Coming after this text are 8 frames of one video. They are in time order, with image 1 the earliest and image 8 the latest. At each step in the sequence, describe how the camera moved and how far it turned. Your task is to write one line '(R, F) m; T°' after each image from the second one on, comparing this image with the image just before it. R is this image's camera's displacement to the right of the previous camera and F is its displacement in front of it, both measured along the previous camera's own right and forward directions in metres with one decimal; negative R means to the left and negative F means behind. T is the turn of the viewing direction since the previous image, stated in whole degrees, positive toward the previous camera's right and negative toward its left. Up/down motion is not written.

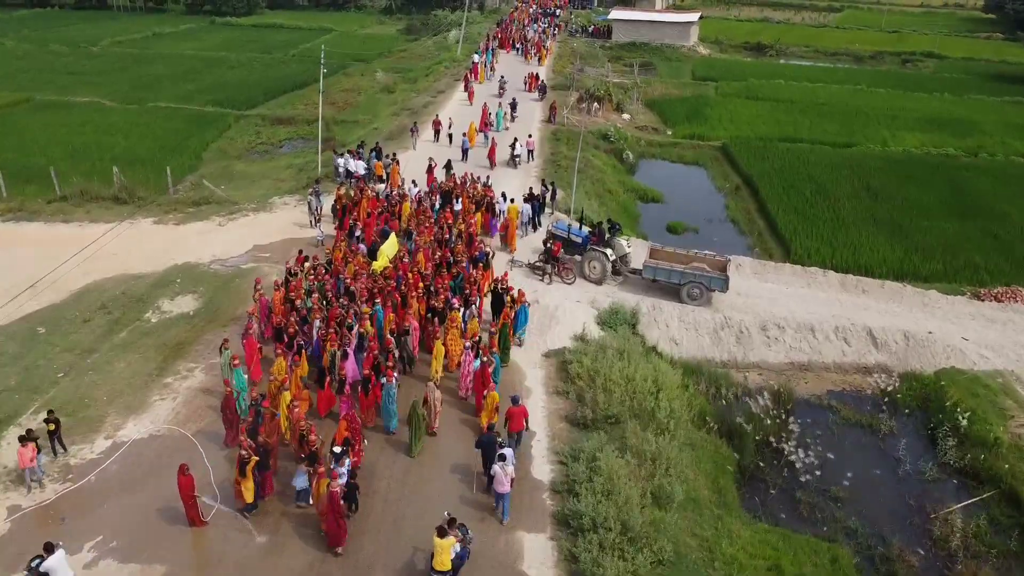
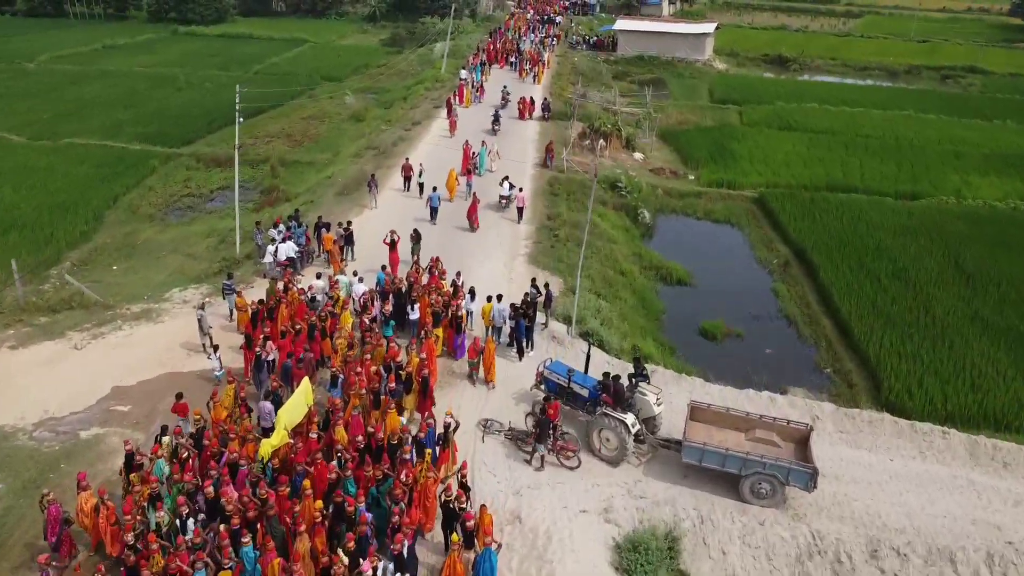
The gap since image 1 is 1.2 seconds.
(+0.4, +5.8) m; 0°
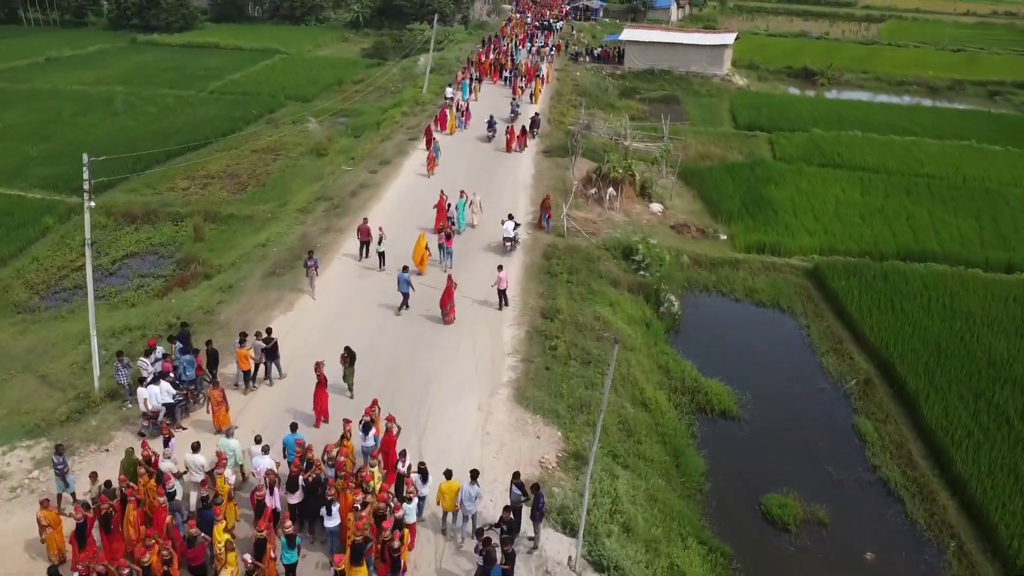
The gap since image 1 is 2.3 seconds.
(+0.4, +5.4) m; 0°
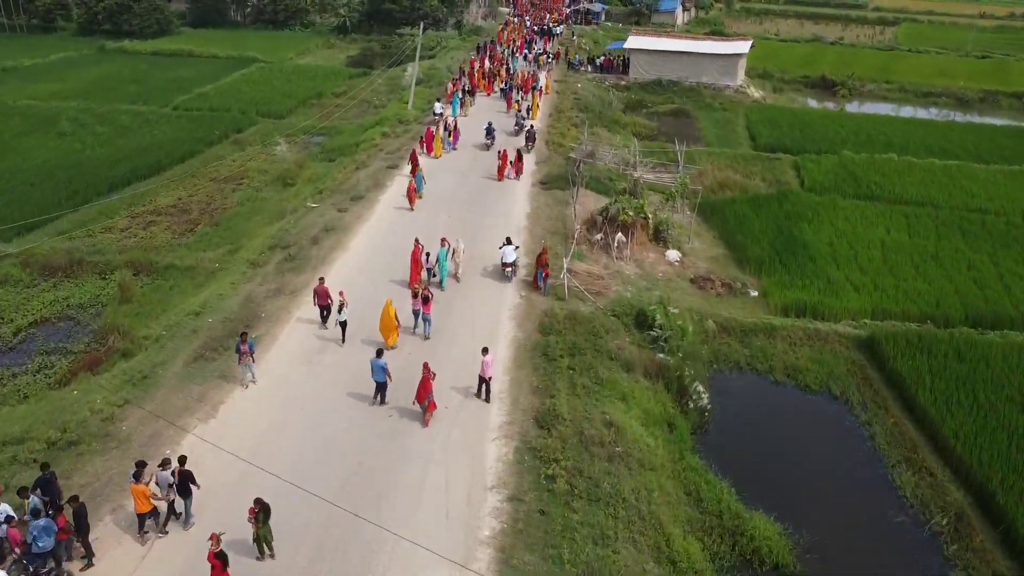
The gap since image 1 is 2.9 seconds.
(+0.2, +3.4) m; 0°
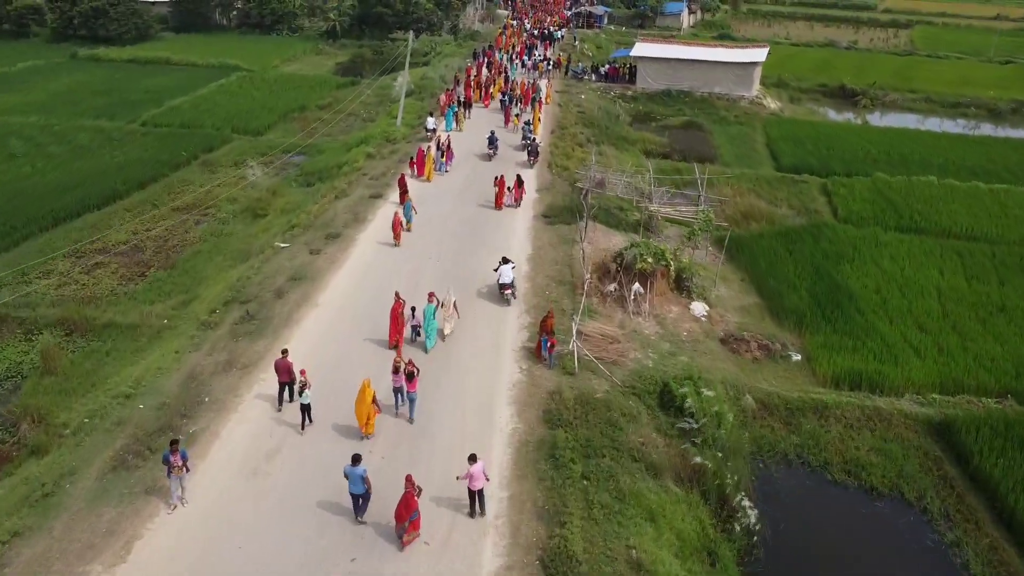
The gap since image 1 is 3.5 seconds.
(0.0, +2.8) m; 0°
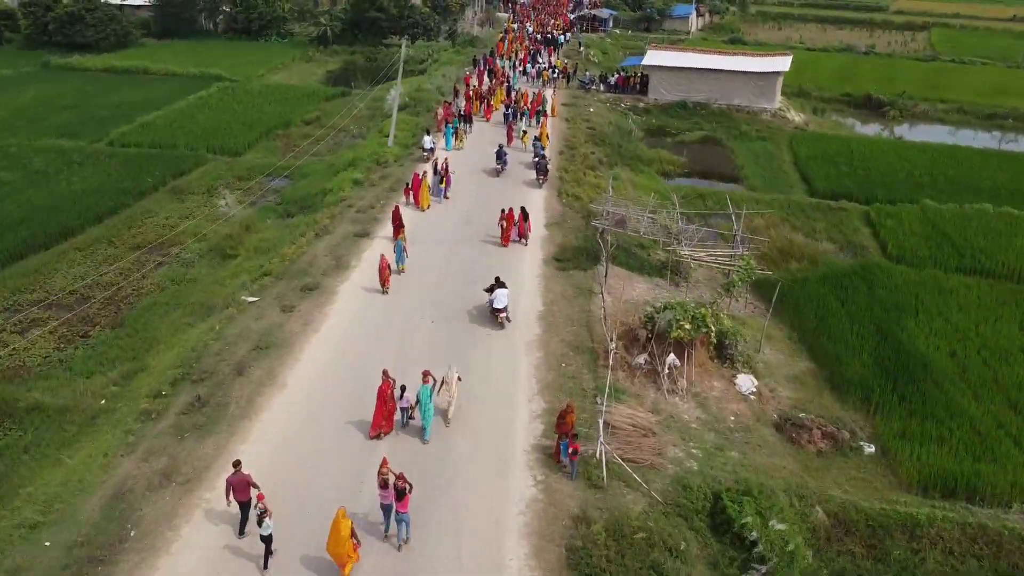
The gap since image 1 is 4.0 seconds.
(-0.2, +2.8) m; 0°
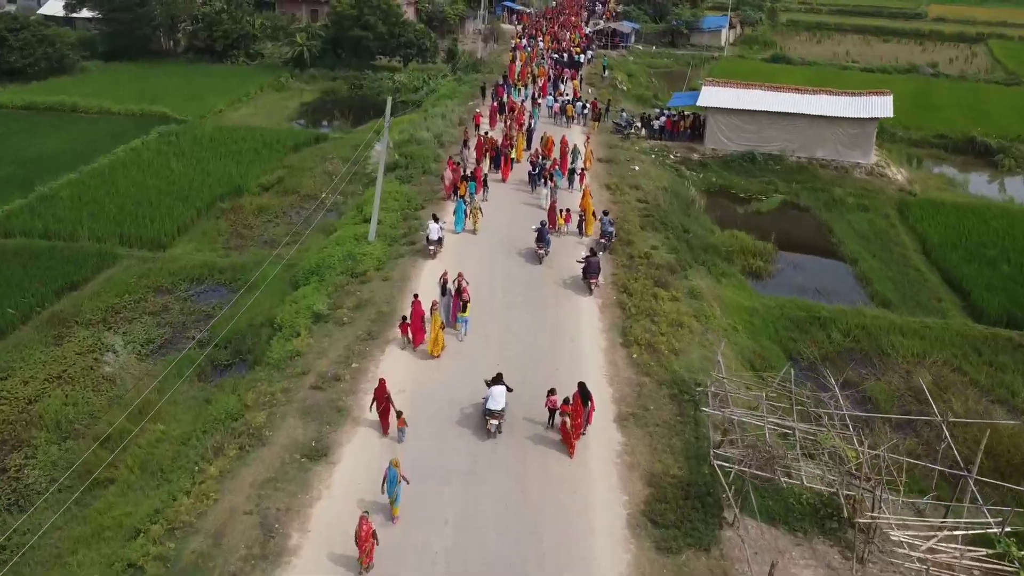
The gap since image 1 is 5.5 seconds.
(-0.9, +7.7) m; 0°
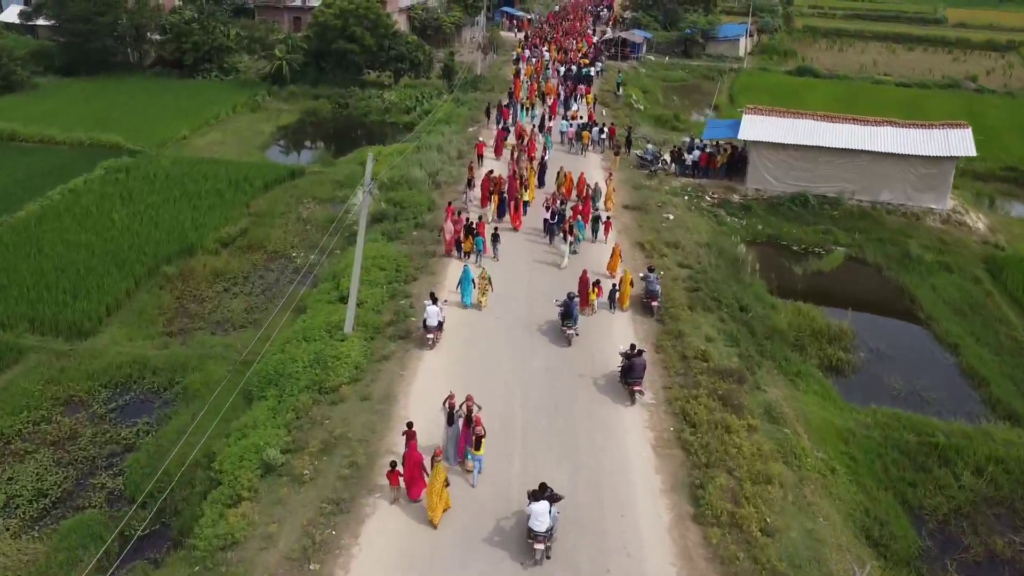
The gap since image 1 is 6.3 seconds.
(-0.4, +4.2) m; 0°
